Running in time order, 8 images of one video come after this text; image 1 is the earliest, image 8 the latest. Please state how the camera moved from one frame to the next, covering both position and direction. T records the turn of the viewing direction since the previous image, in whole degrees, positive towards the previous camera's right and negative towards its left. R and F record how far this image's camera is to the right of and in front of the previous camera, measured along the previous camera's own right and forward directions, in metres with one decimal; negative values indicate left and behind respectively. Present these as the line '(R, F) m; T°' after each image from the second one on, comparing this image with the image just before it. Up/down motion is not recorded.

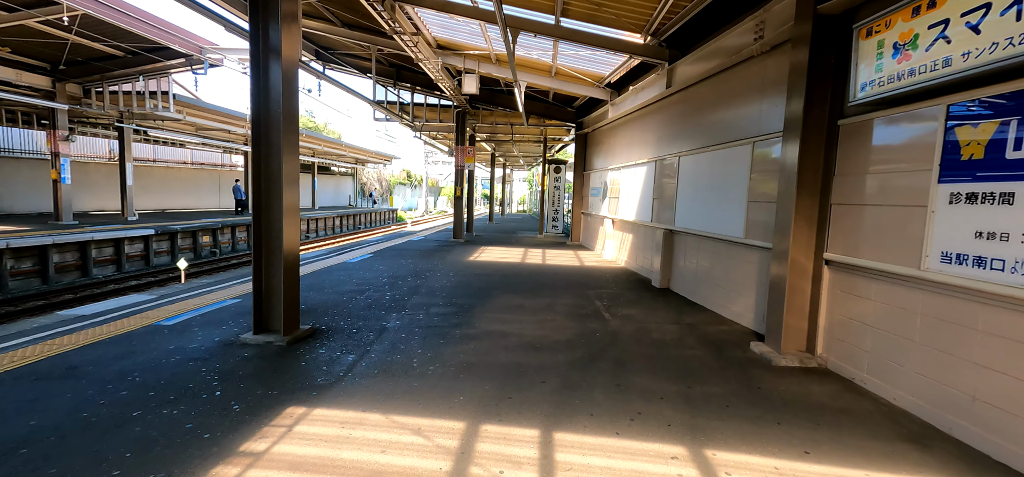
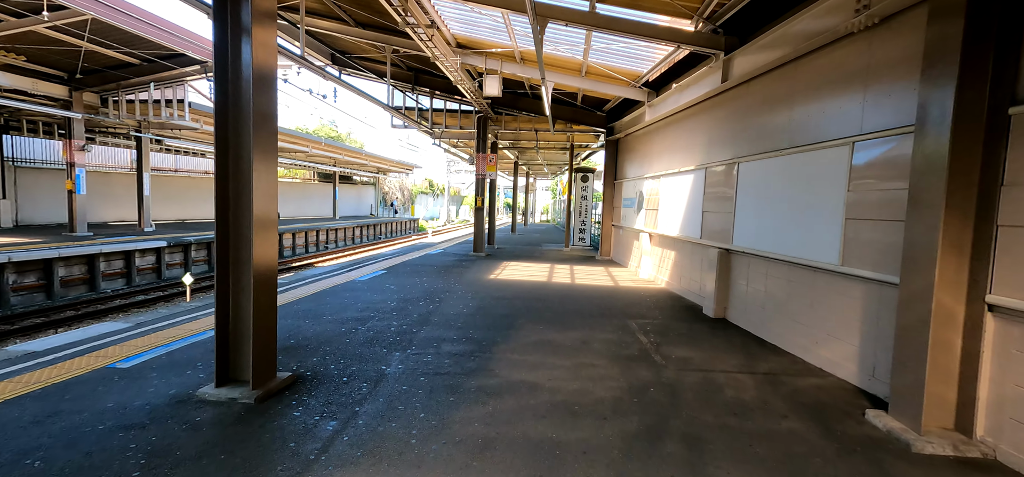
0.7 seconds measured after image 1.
(-0.1, +1.0) m; -3°
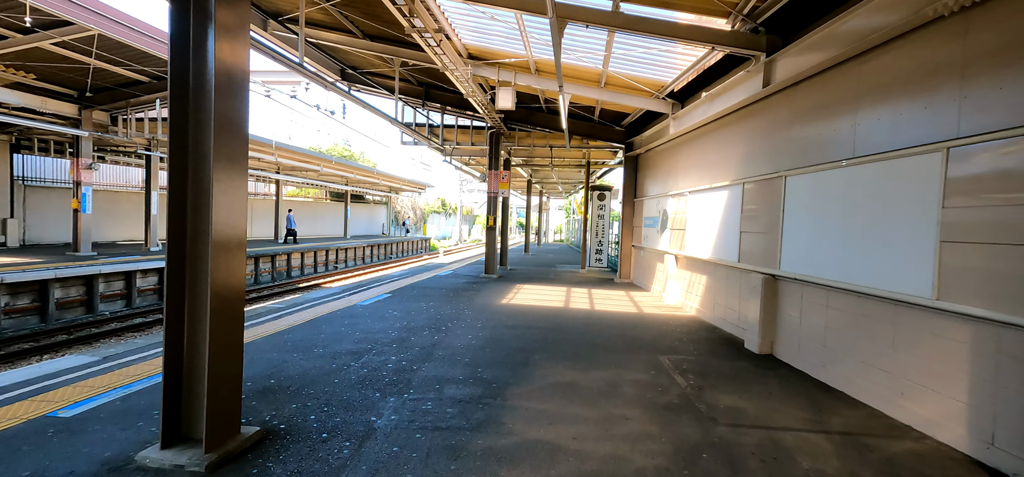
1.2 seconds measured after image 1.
(0.0, +0.7) m; -2°
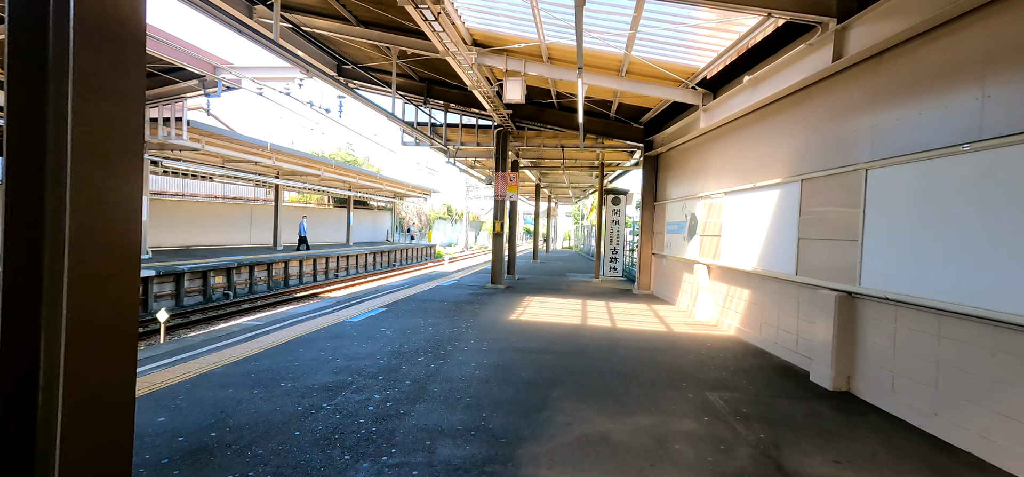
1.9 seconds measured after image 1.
(-0.1, +1.0) m; -1°
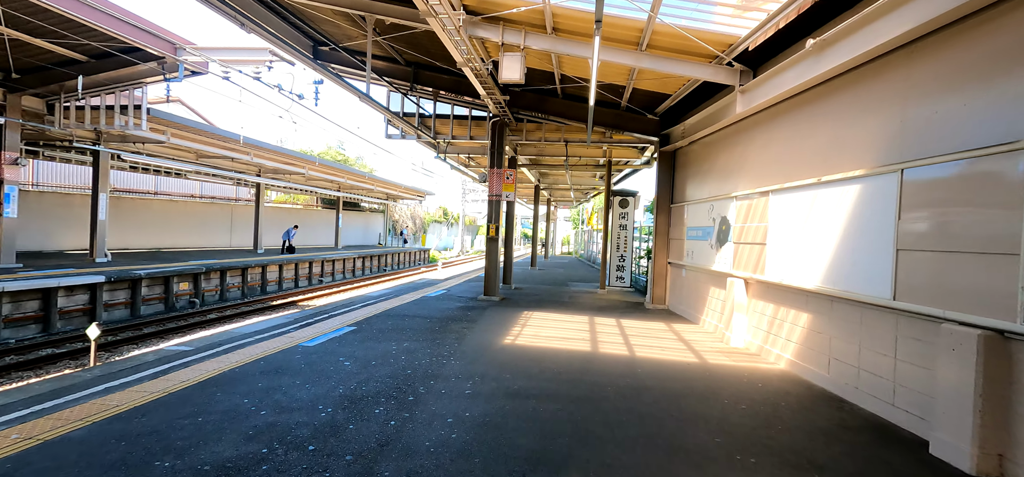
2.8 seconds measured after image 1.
(0.0, +1.4) m; 0°
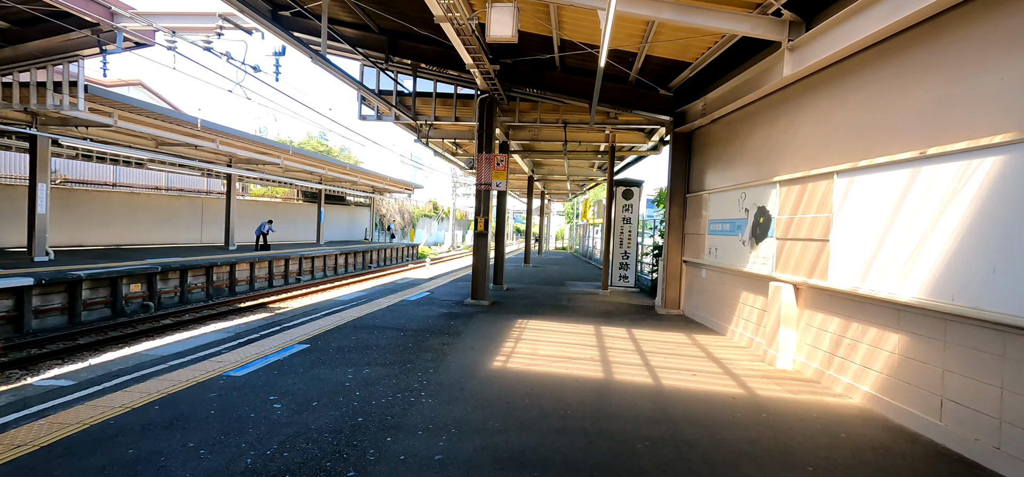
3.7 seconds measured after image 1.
(0.0, +1.3) m; +1°
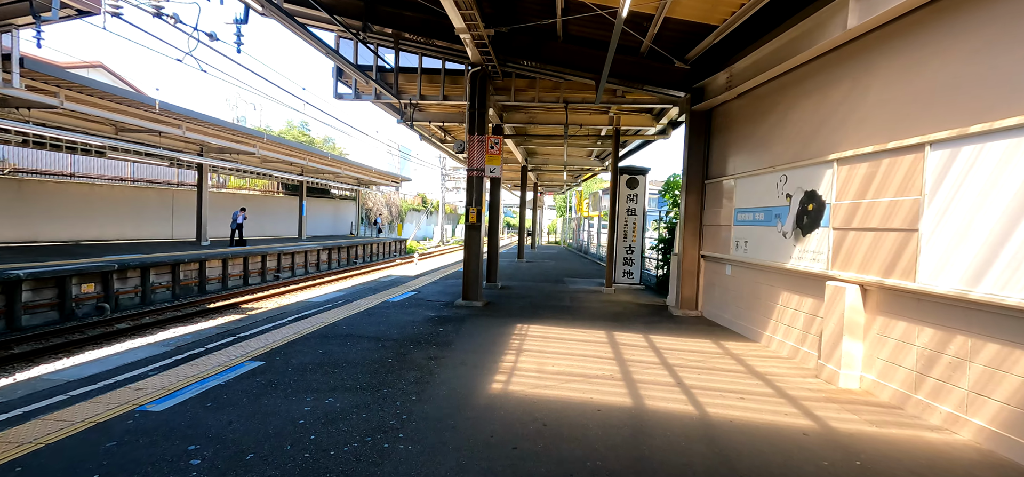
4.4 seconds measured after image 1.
(-0.1, +1.0) m; +1°
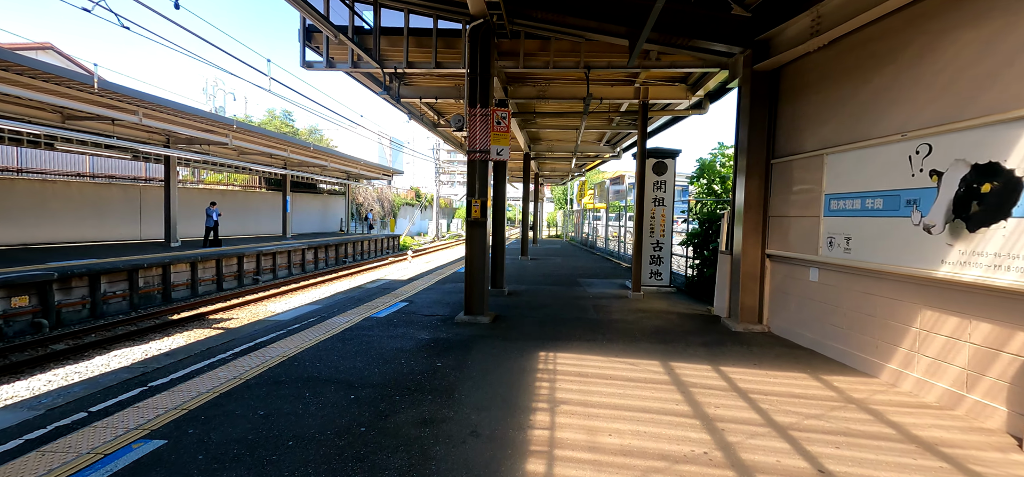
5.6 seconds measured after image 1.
(-0.3, +1.6) m; +1°
